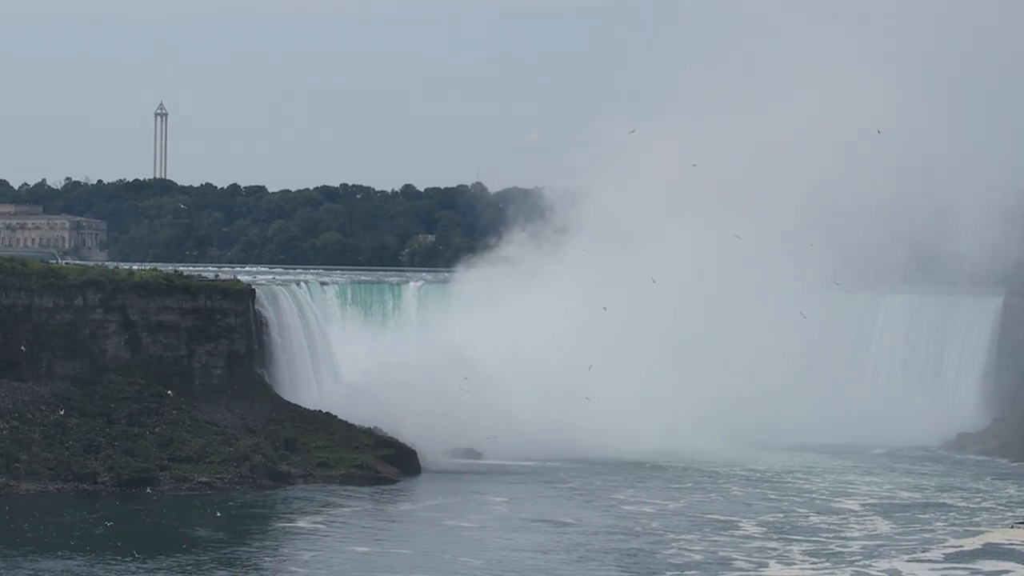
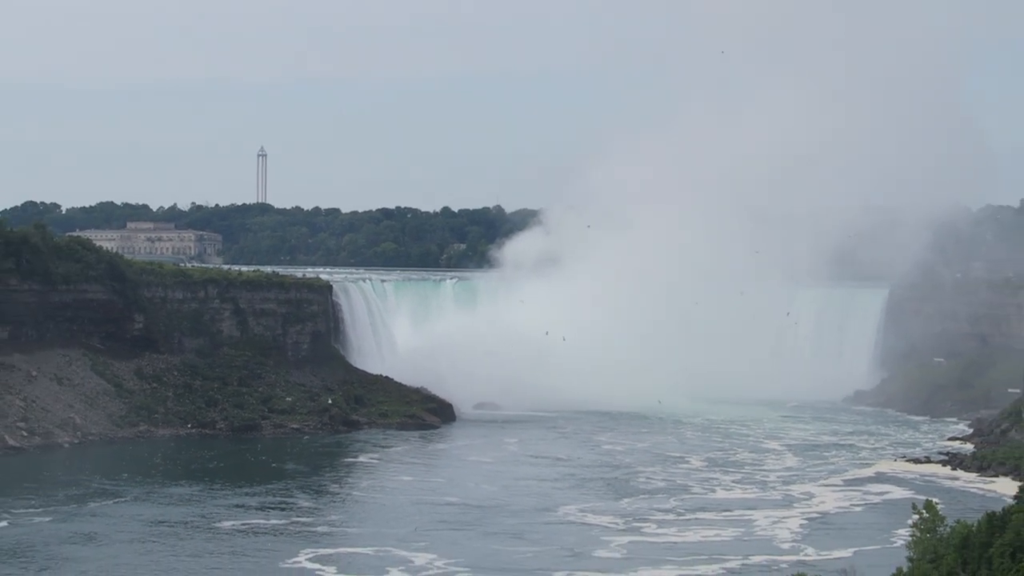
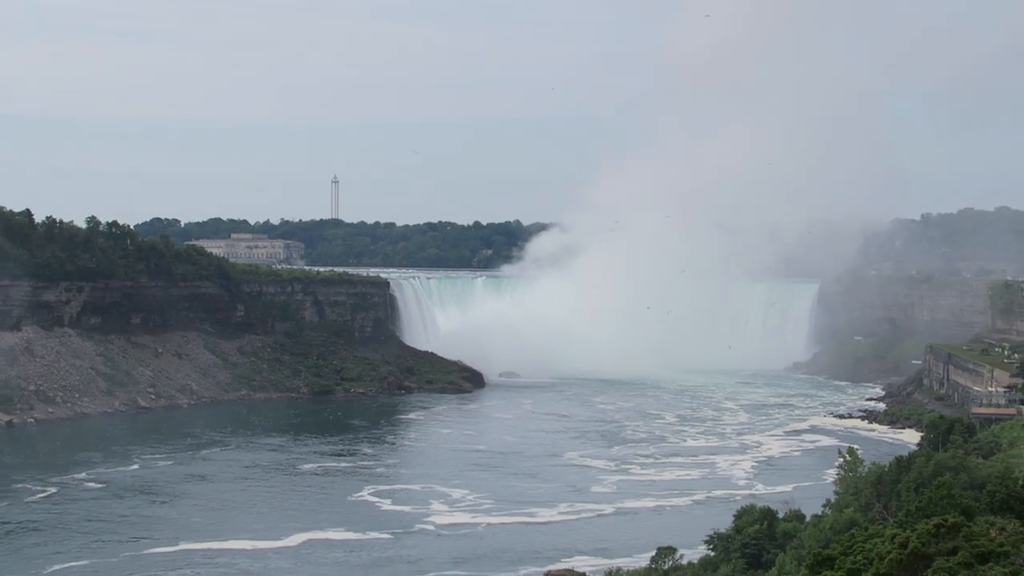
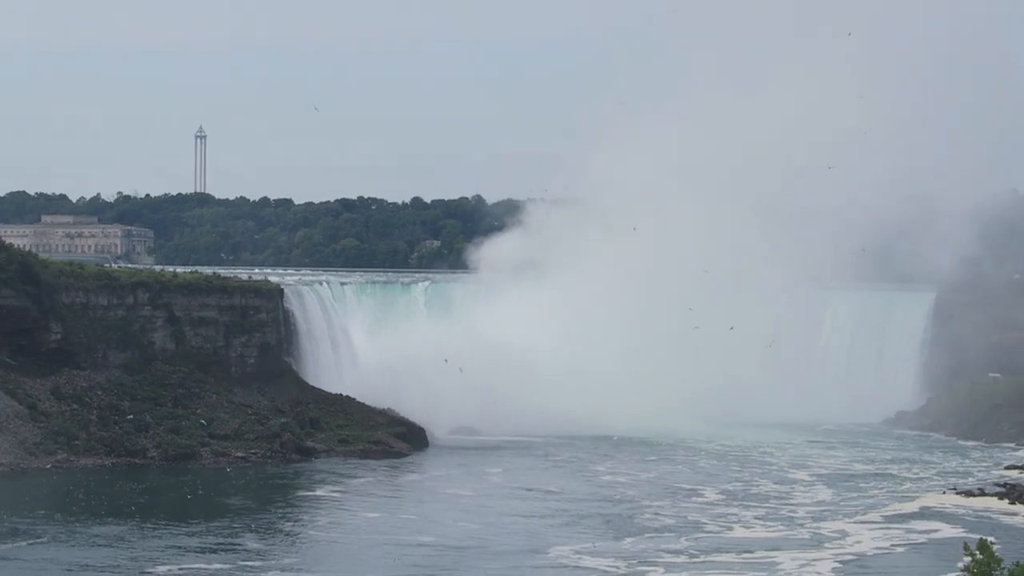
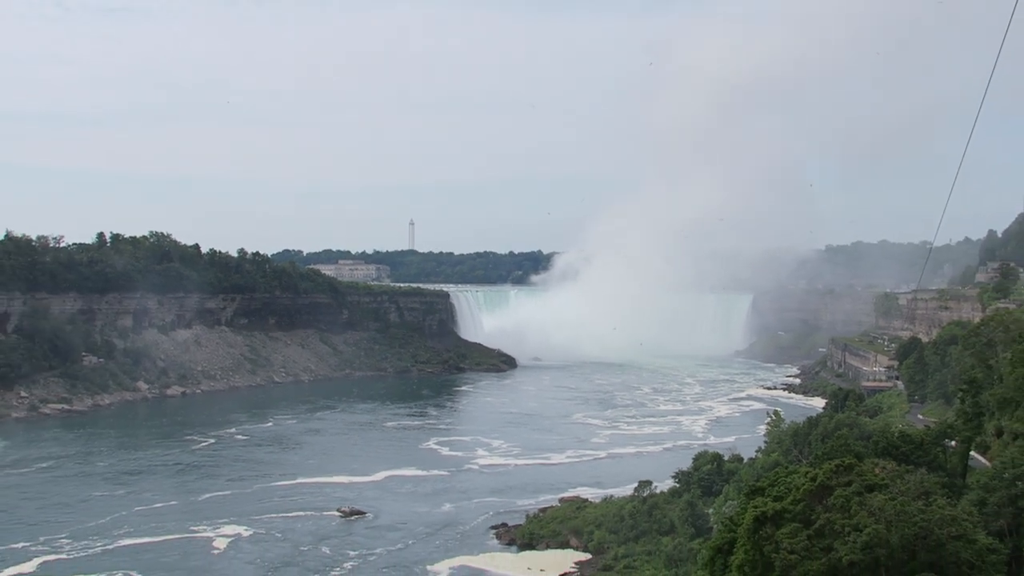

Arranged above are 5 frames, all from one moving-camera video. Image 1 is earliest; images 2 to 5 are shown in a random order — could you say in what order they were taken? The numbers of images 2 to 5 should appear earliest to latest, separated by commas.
4, 2, 3, 5
